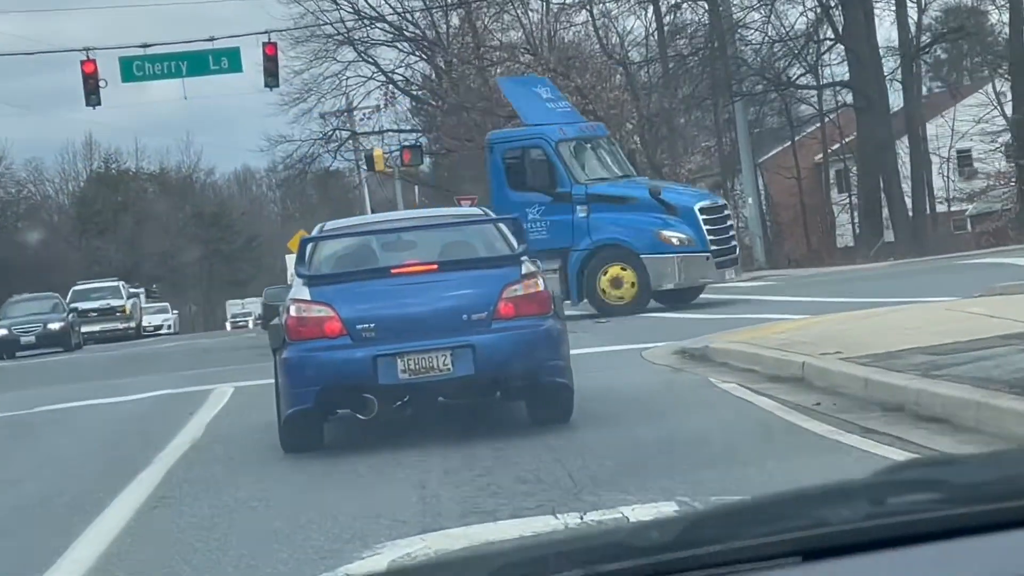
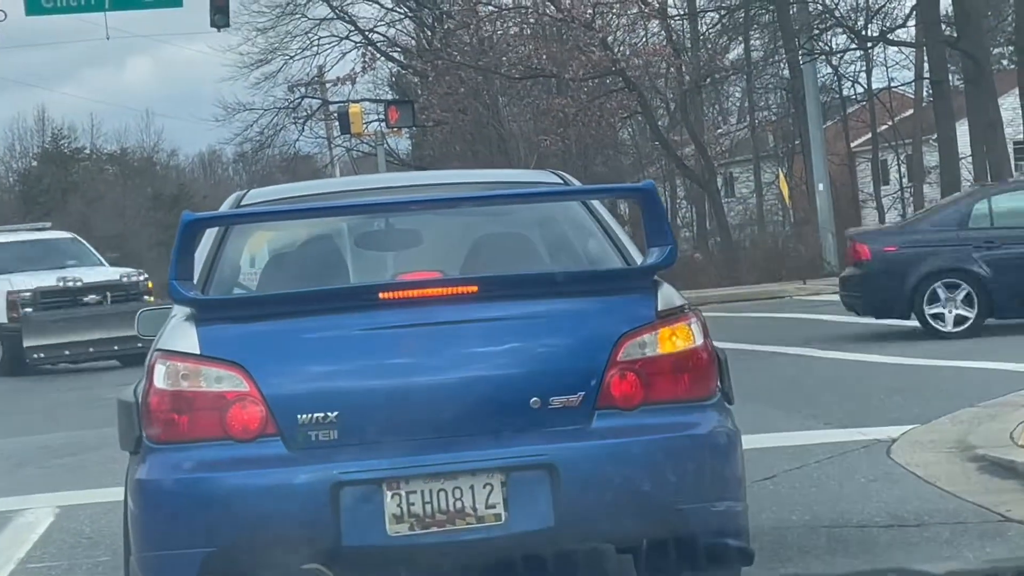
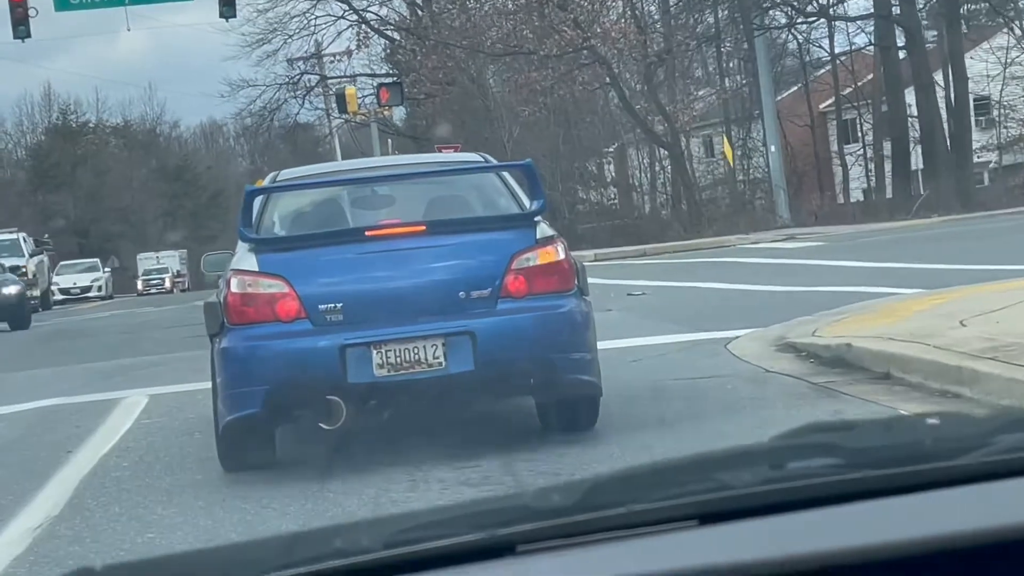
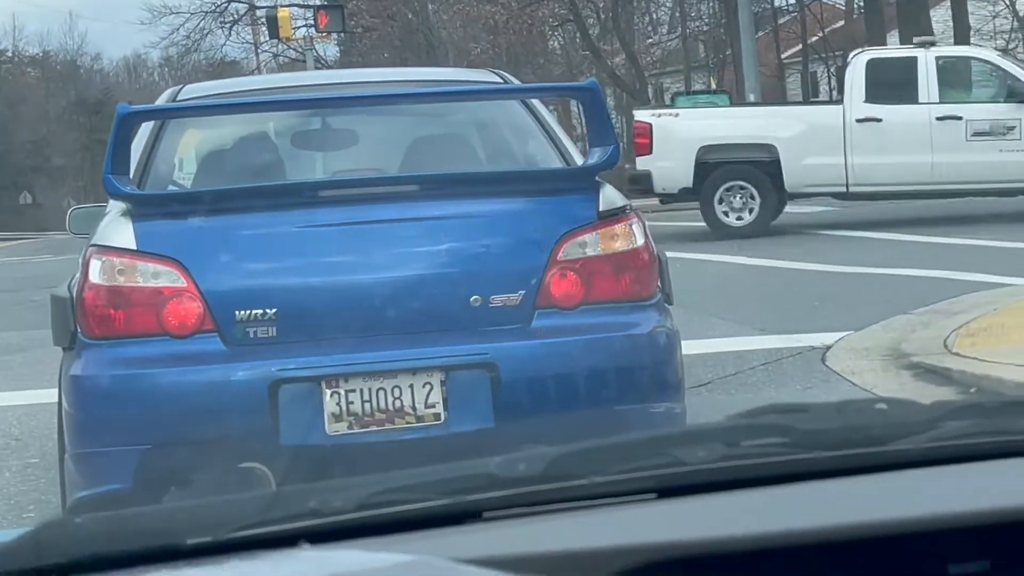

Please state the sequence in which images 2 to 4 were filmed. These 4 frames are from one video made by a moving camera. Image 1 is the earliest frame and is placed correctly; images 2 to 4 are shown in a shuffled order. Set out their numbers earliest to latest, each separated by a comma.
3, 2, 4
